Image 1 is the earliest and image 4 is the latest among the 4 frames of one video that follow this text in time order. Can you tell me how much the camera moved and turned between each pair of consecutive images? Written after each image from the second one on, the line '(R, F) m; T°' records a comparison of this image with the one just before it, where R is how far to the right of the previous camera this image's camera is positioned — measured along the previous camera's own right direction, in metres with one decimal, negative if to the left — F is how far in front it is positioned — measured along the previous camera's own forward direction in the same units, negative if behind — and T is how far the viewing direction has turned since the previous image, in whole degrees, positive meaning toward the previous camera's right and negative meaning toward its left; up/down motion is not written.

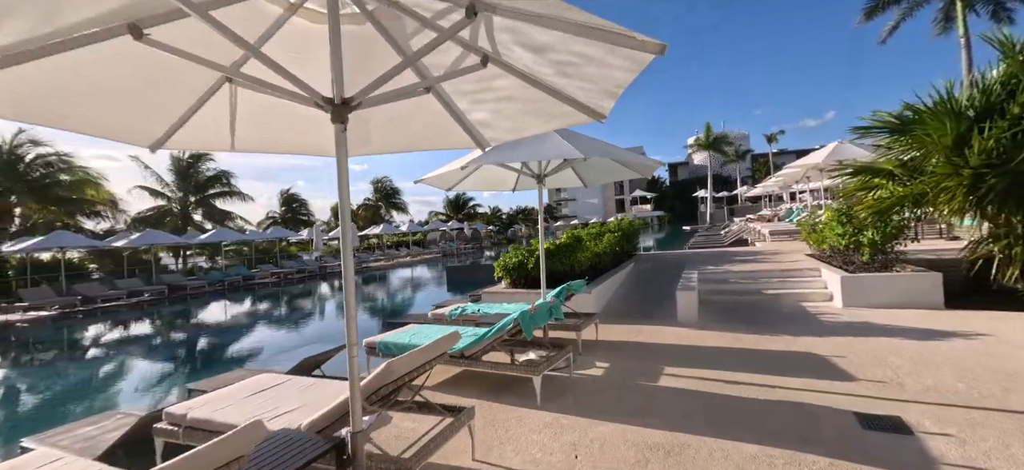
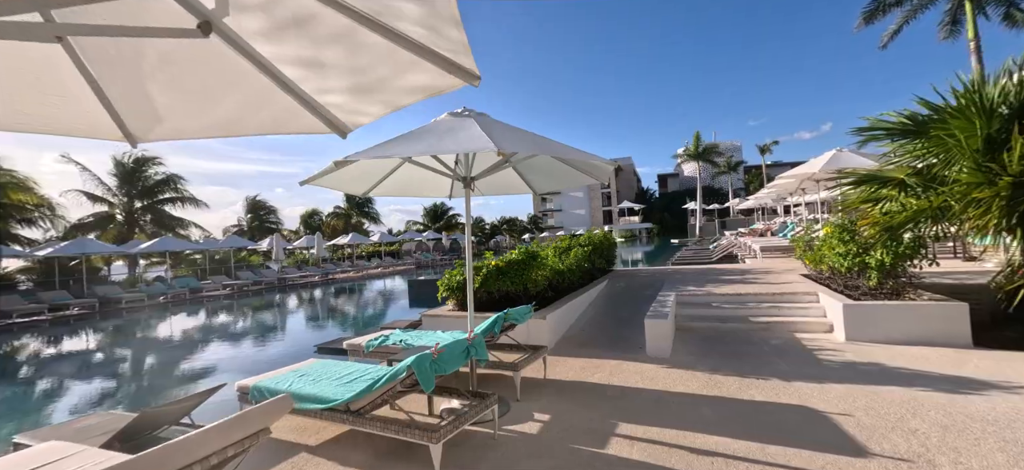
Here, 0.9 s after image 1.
(+0.7, +1.0) m; +1°
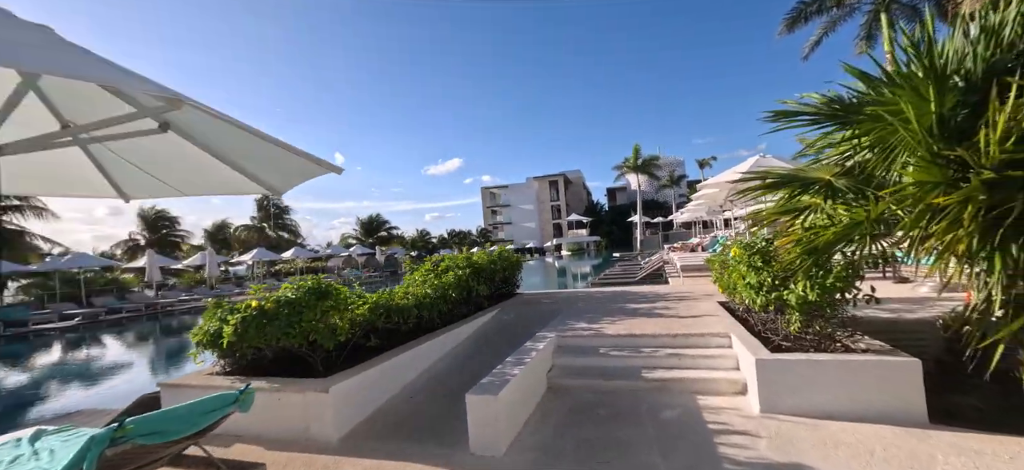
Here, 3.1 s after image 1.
(+1.8, +1.8) m; +6°
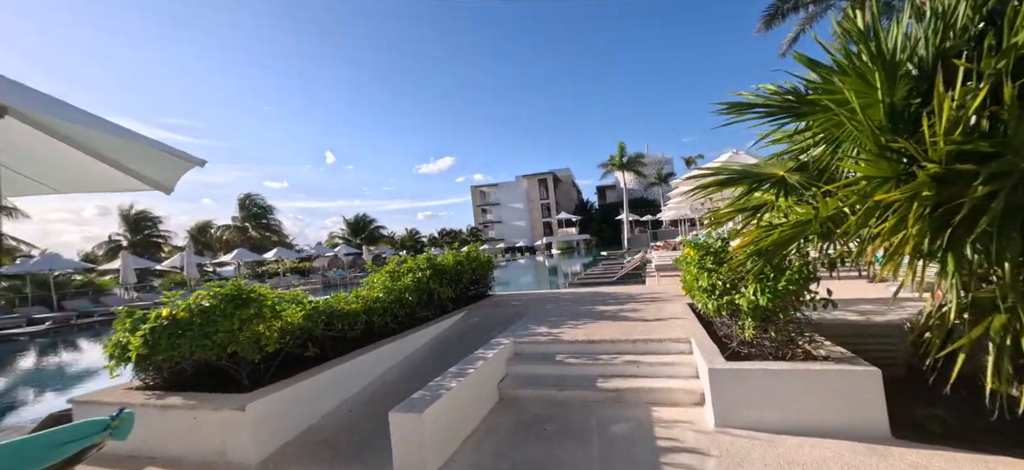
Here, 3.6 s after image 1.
(+0.5, +0.3) m; +1°
